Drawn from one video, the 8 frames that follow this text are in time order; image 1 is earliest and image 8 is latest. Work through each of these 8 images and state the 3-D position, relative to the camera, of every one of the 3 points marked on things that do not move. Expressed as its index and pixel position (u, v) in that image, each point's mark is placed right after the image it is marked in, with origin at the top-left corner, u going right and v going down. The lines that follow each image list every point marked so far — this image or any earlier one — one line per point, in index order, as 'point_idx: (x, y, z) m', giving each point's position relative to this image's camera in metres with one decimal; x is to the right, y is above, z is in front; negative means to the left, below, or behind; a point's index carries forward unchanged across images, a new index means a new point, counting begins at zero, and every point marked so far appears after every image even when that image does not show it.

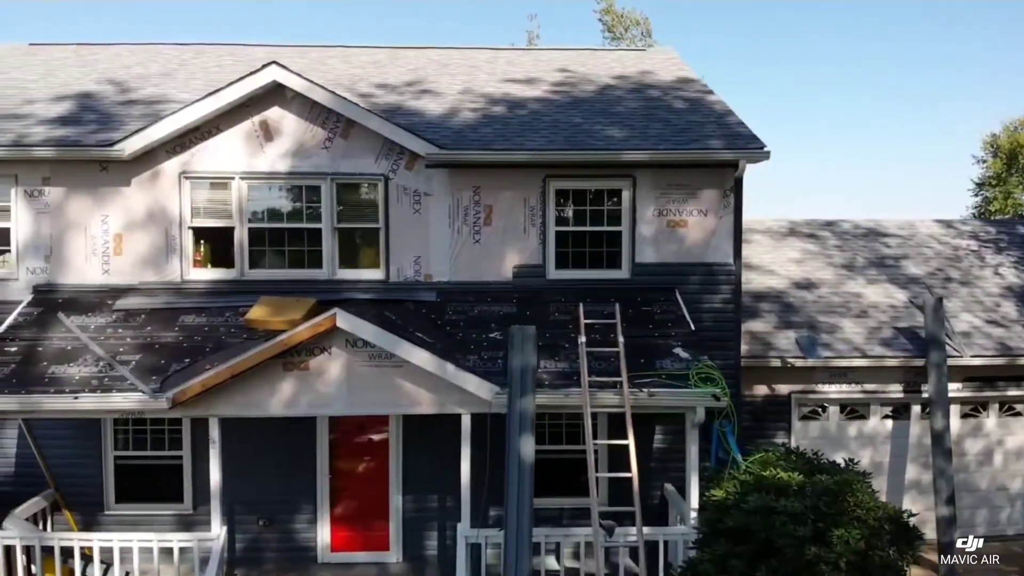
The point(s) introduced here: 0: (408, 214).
0: (-1.4, +1.0, +11.0) m
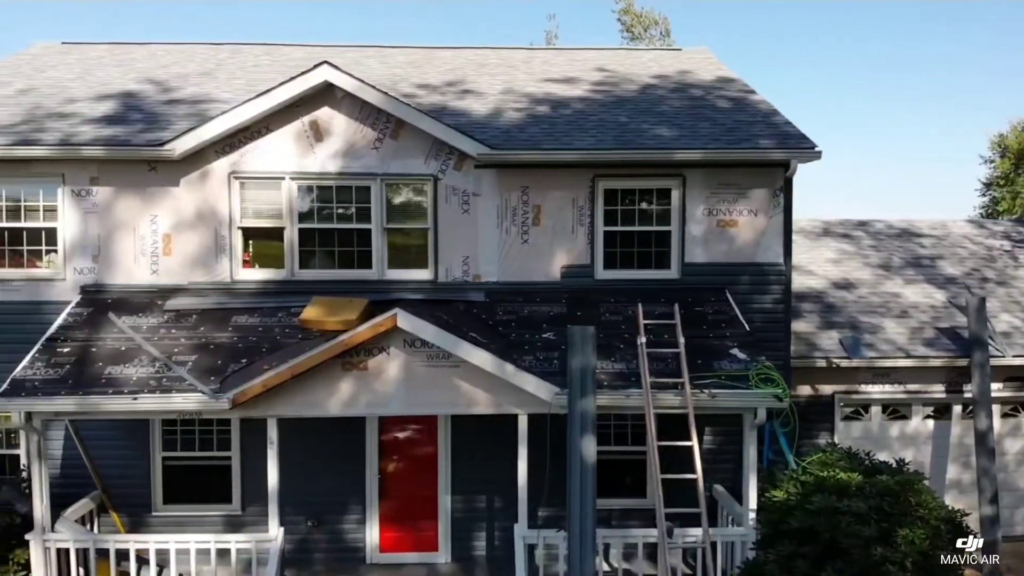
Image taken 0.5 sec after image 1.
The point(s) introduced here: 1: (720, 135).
0: (-0.7, +1.0, +11.0) m
1: (+2.7, +2.0, +11.0) m
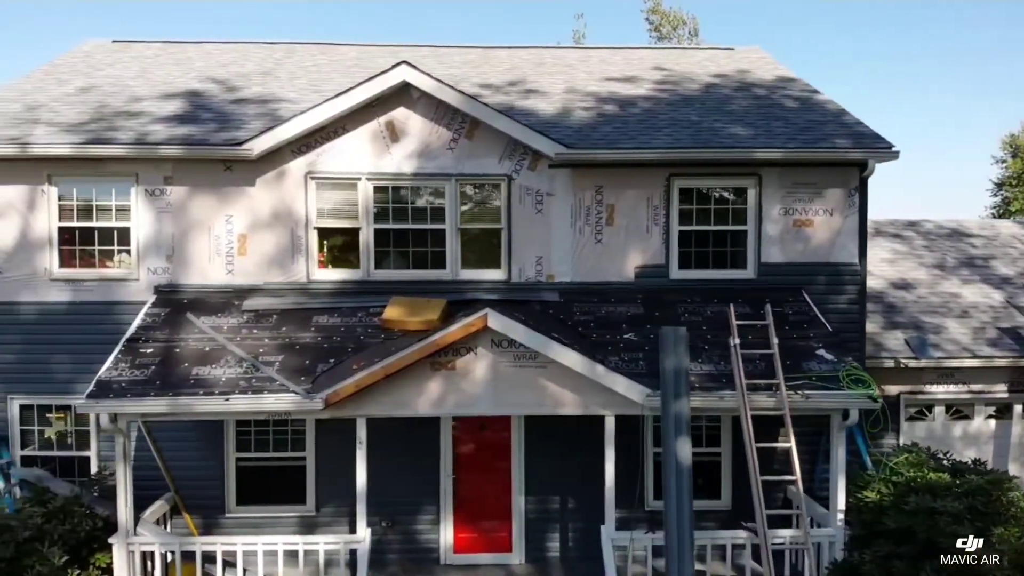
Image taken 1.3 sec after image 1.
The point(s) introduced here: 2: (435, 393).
0: (+0.2, +1.0, +10.9) m
1: (+3.7, +2.0, +11.0) m
2: (-0.8, -1.2, +9.2) m
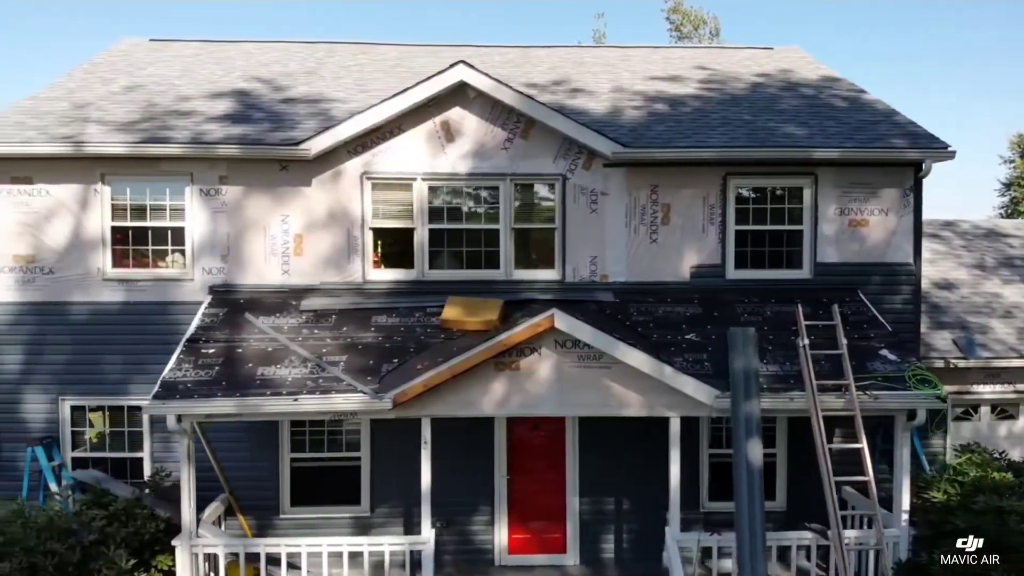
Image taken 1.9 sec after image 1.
0: (+0.9, +1.0, +10.9) m
1: (+4.4, +2.0, +11.0) m
2: (-0.1, -1.2, +9.2) m
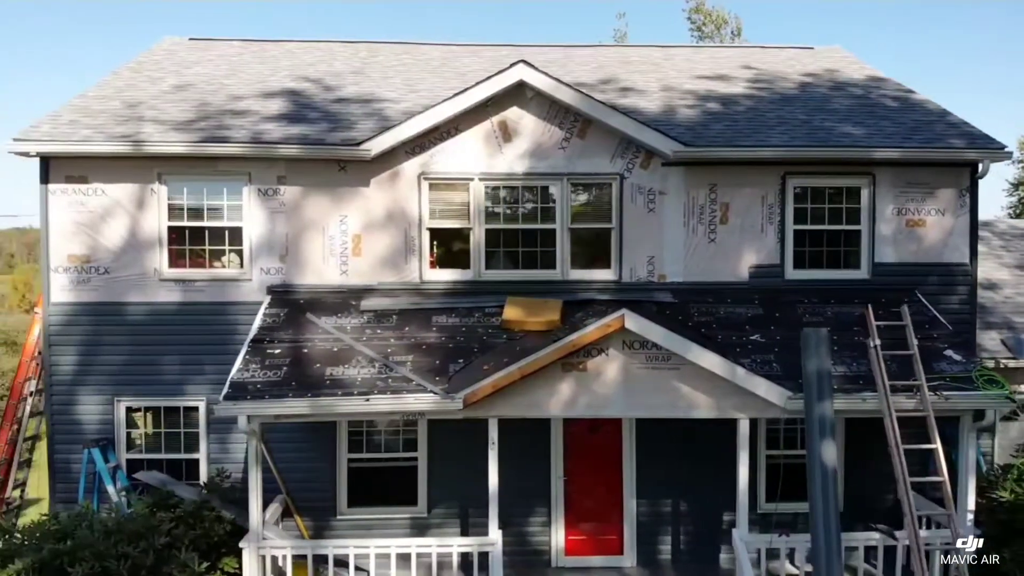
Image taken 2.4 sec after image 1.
0: (+1.7, +0.9, +10.8) m
1: (+5.1, +2.0, +11.0) m
2: (+0.6, -1.2, +9.2) m
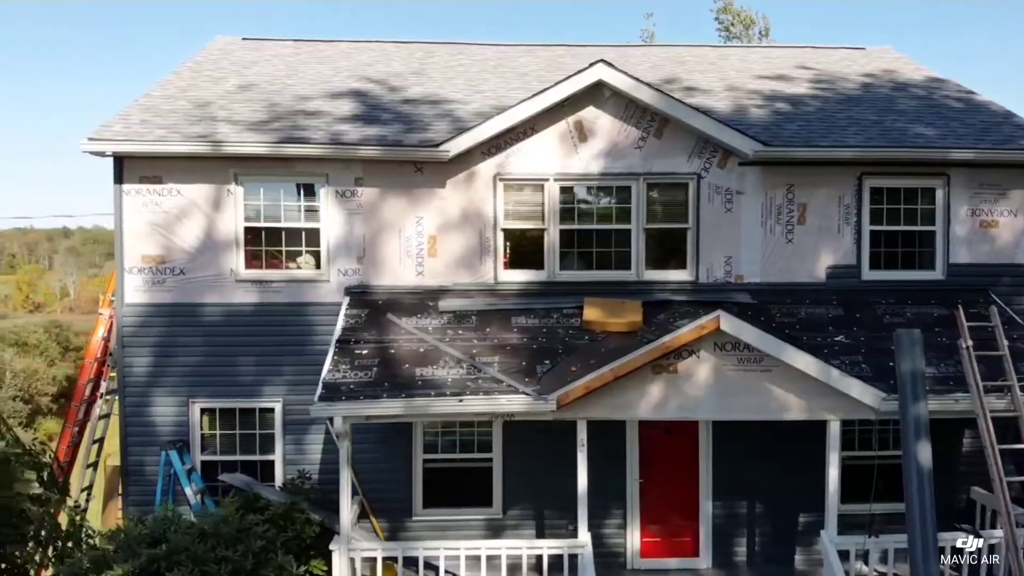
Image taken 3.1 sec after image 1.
0: (+2.6, +0.9, +10.8) m
1: (+6.1, +2.0, +11.0) m
2: (+1.6, -1.2, +9.2) m
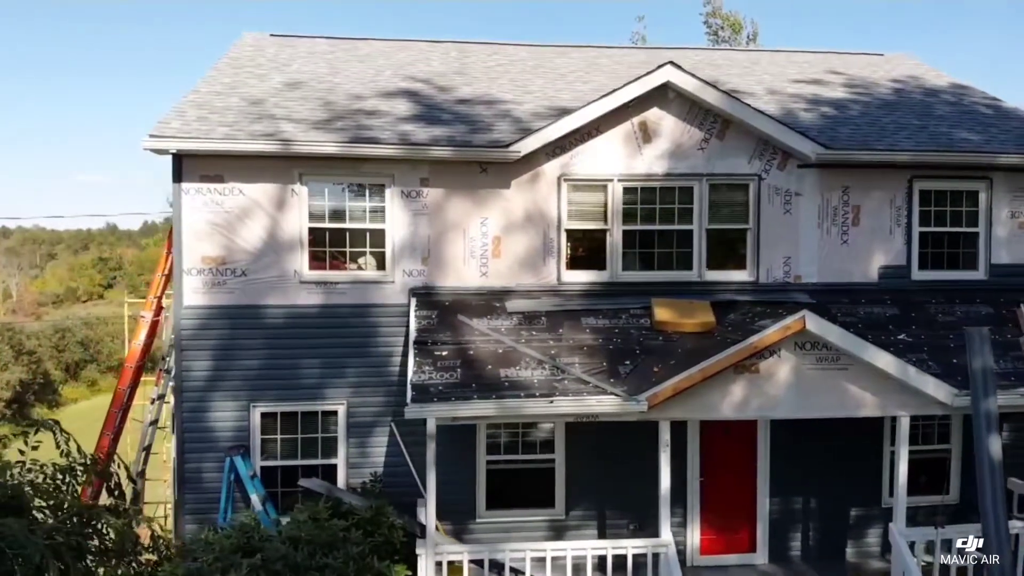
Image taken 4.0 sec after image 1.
0: (+3.4, +0.9, +11.1) m
1: (+6.9, +2.0, +11.4) m
2: (+2.5, -1.2, +9.3) m
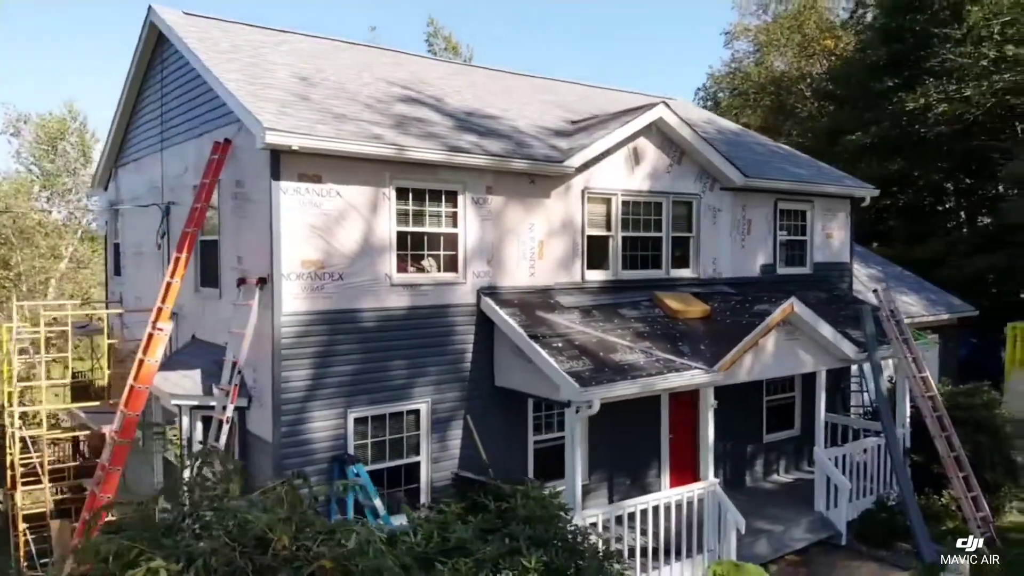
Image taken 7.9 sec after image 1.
0: (+3.3, +1.0, +14.2) m
1: (+6.0, +2.2, +16.3) m
2: (+3.5, -1.1, +12.3) m
